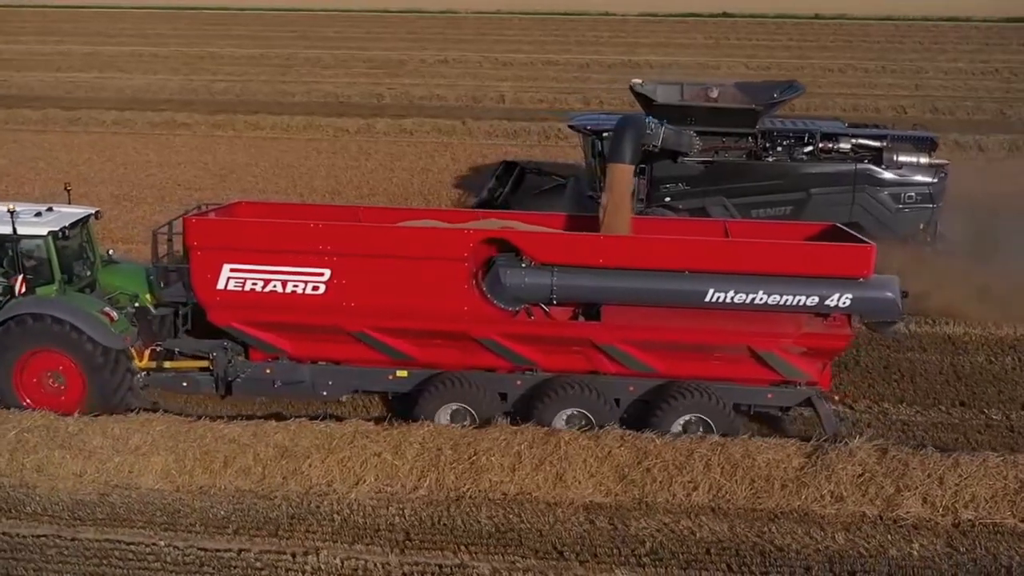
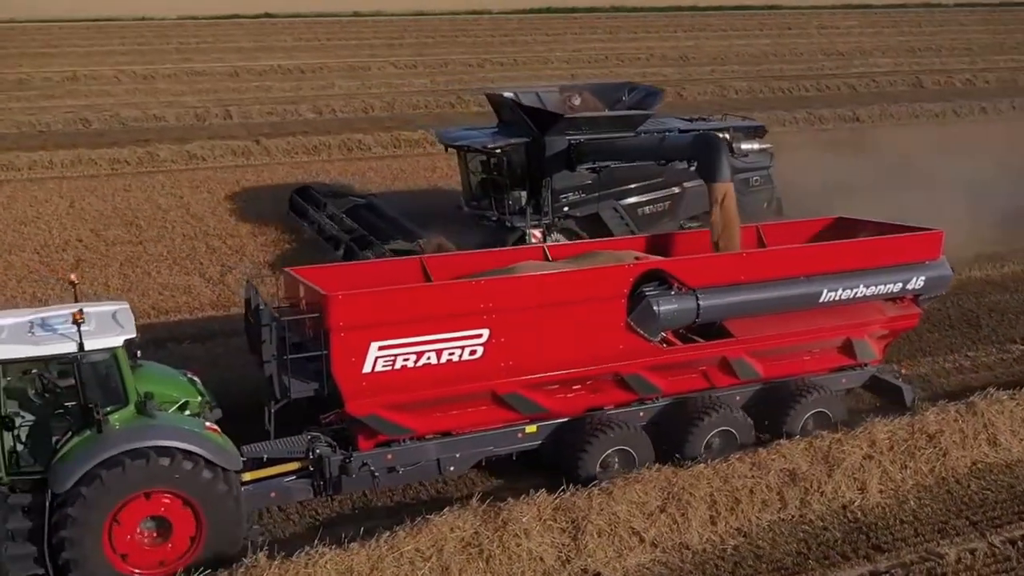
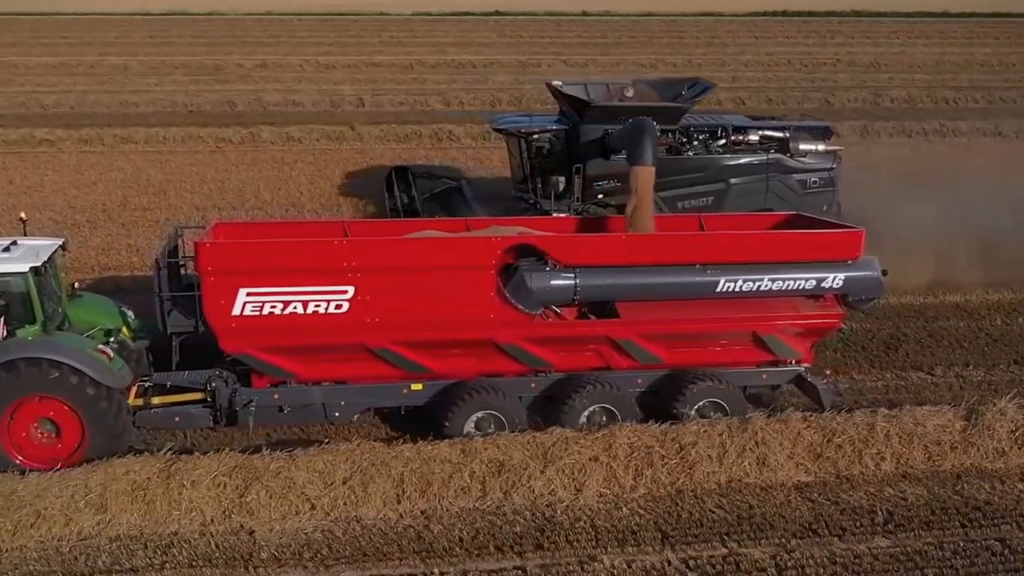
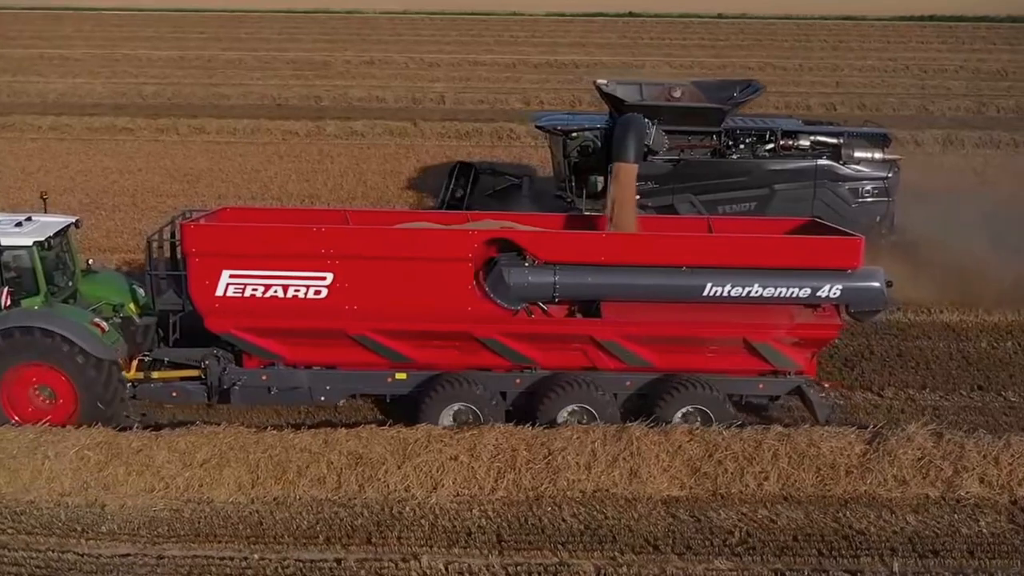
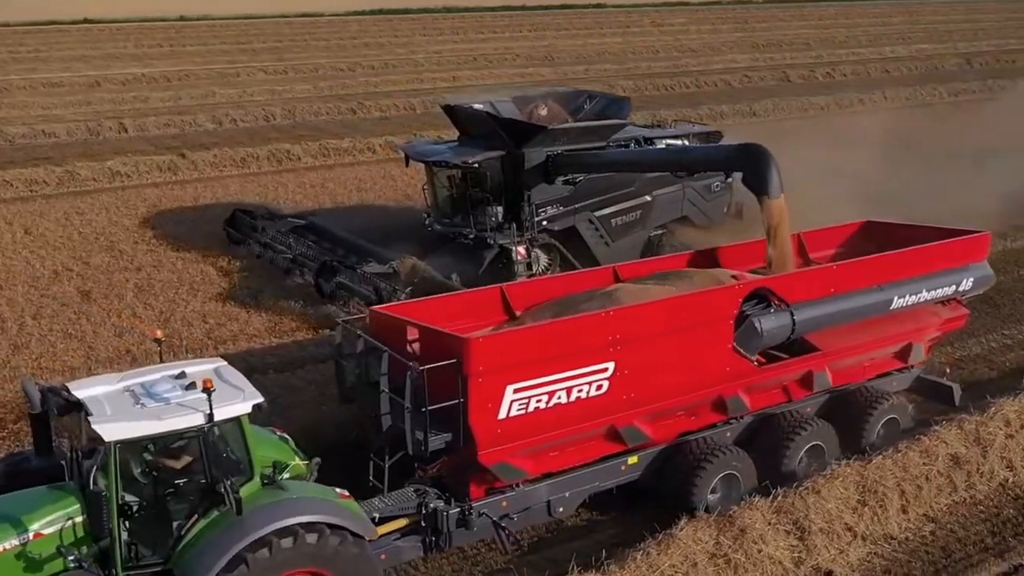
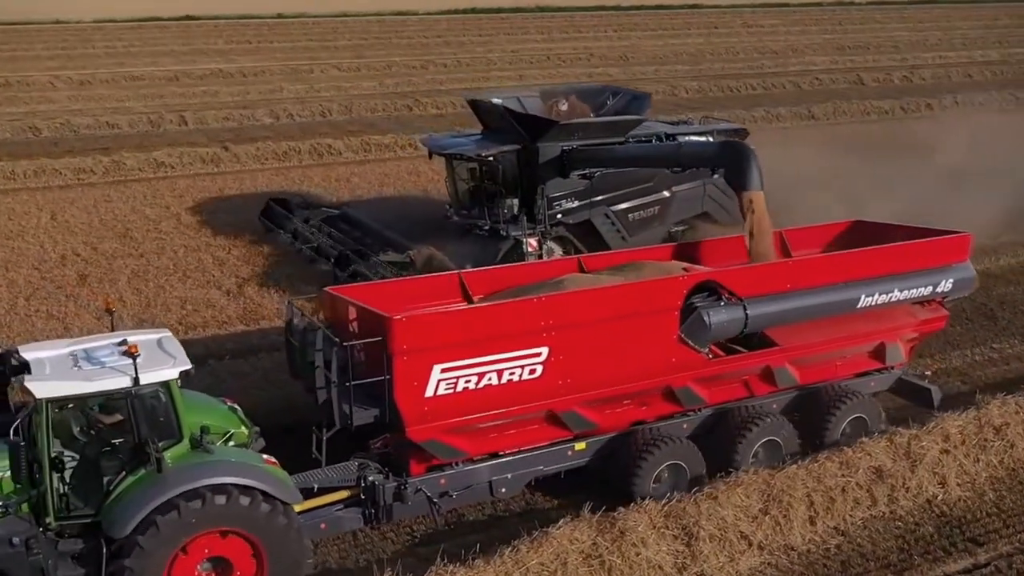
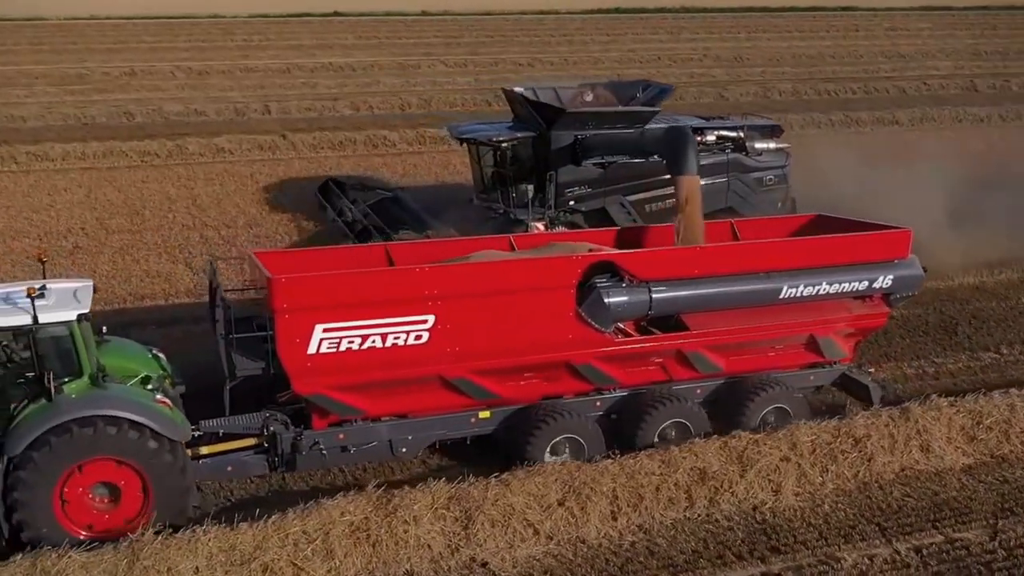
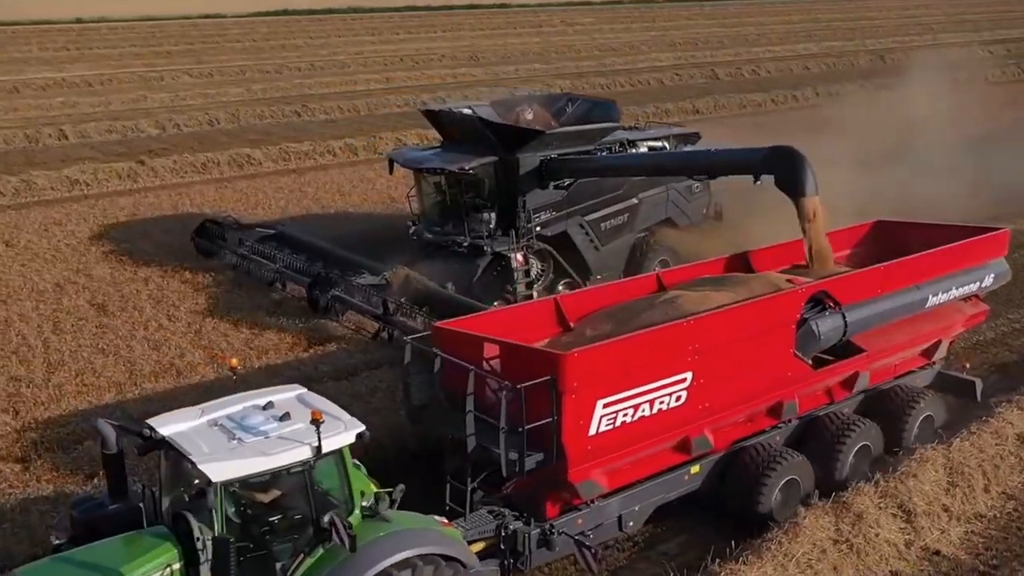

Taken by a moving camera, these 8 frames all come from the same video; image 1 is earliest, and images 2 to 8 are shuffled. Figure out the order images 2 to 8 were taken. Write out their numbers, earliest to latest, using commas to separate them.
4, 3, 7, 2, 6, 5, 8
